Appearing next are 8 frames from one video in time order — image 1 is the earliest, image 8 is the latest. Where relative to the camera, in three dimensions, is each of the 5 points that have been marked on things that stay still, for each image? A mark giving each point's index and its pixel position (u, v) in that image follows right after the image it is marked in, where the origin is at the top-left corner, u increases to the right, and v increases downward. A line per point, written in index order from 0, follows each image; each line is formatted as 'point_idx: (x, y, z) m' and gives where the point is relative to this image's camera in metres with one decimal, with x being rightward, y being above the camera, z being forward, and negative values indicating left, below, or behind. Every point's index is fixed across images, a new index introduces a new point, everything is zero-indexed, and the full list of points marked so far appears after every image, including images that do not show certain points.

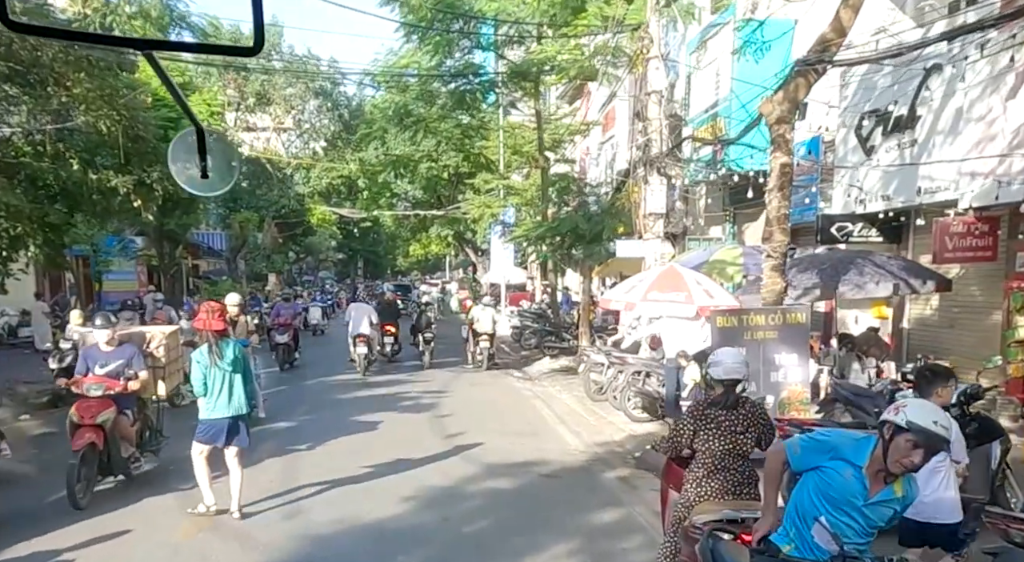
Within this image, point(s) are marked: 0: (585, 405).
0: (+1.0, -1.8, +11.1) m
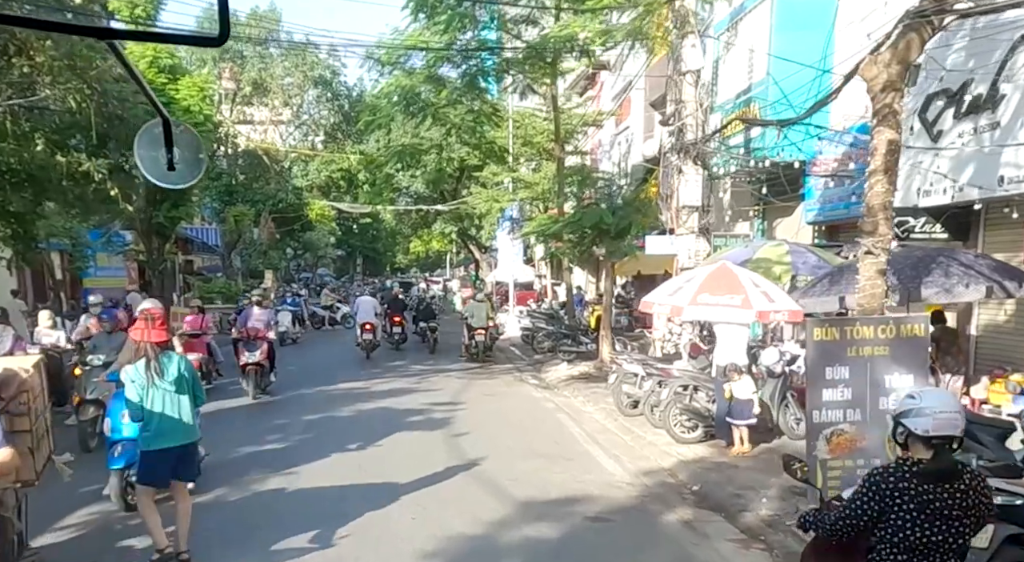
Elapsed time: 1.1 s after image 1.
0: (+1.3, -1.8, +9.8) m
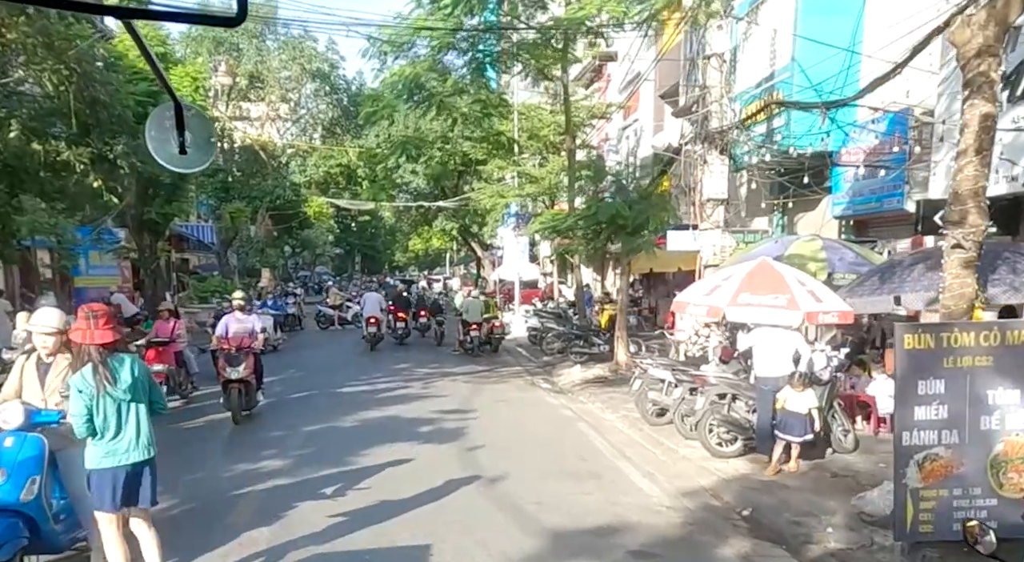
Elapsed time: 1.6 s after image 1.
0: (+1.5, -1.7, +9.0) m
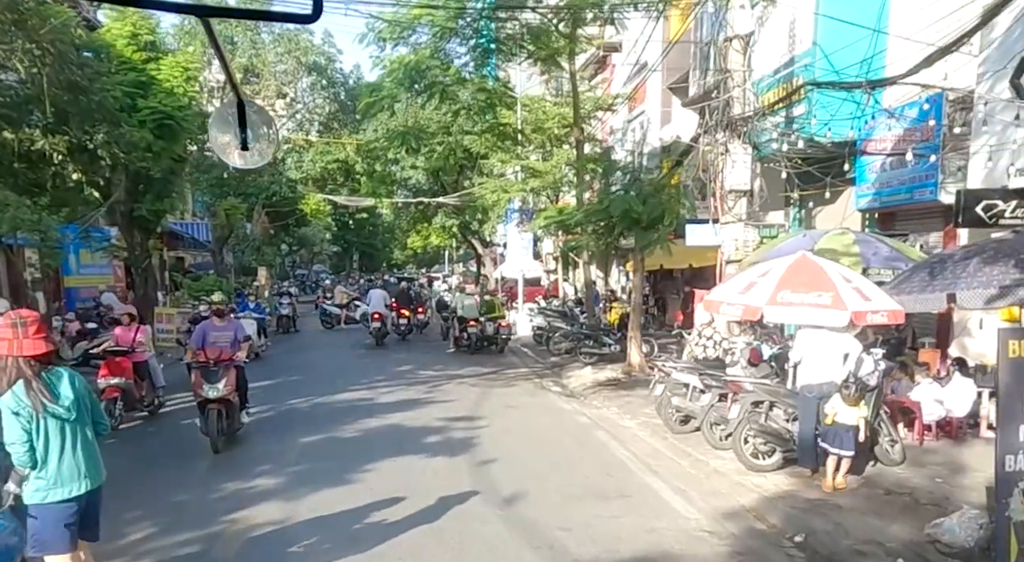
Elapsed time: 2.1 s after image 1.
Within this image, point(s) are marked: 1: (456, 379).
0: (+1.7, -1.7, +8.4) m
1: (-0.9, -1.6, +12.9) m
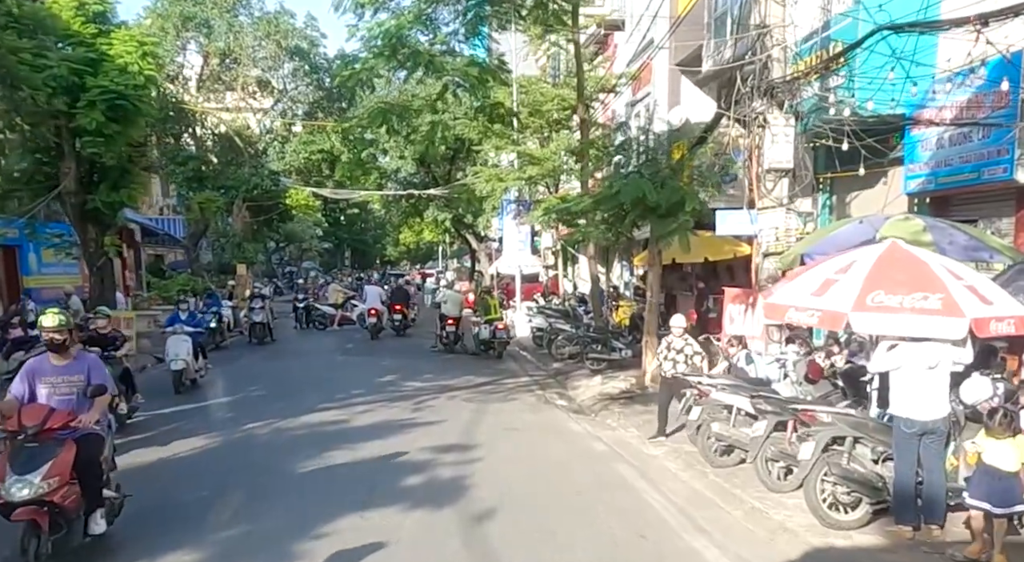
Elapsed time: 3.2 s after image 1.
0: (+1.7, -1.7, +6.7) m
1: (-0.9, -1.6, +11.2) m
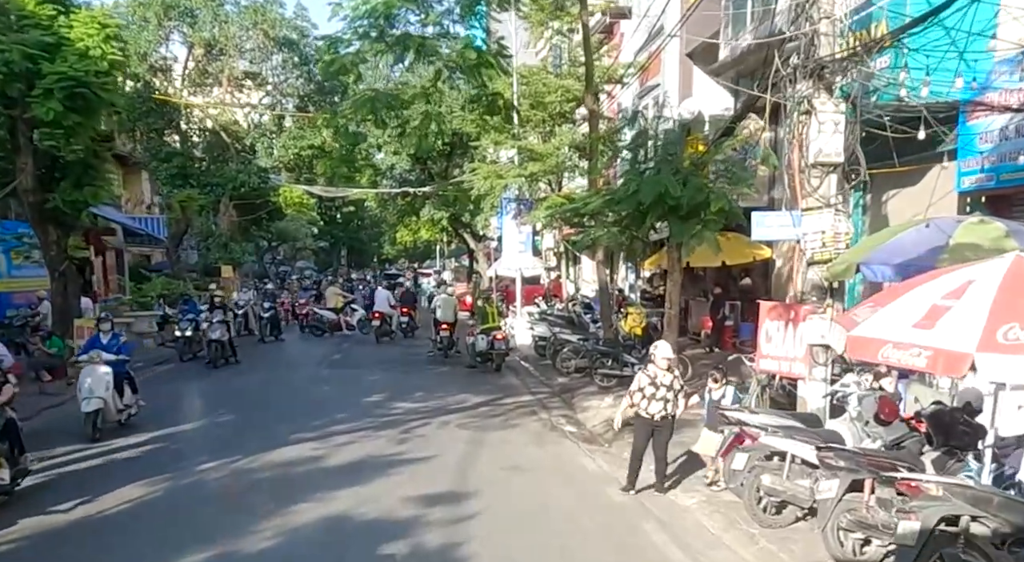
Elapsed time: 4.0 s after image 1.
0: (+1.7, -1.8, +5.4) m
1: (-0.9, -1.7, +9.9) m
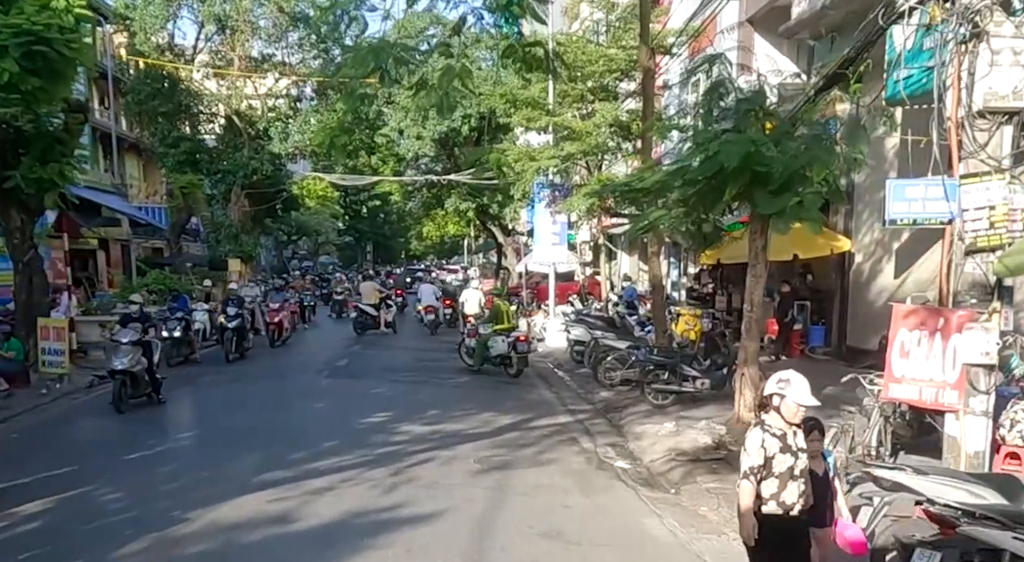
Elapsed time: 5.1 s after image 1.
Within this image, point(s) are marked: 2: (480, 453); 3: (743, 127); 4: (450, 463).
0: (+1.9, -1.8, +3.2) m
1: (-0.6, -1.7, +7.8) m
2: (-0.3, -1.7, +7.6) m
3: (+2.3, +1.5, +7.7) m
4: (-0.6, -1.7, +7.1) m
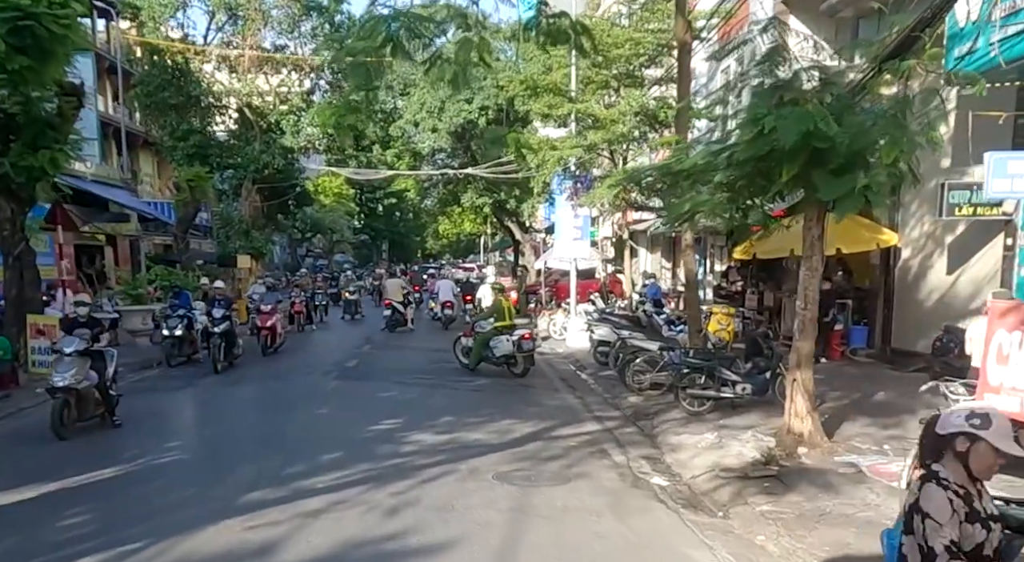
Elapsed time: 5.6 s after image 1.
0: (+2.0, -1.7, +2.3) m
1: (-0.4, -1.6, +6.9) m
2: (-0.1, -1.6, +6.7) m
3: (+2.5, +1.6, +6.8) m
4: (-0.4, -1.6, +6.3) m
